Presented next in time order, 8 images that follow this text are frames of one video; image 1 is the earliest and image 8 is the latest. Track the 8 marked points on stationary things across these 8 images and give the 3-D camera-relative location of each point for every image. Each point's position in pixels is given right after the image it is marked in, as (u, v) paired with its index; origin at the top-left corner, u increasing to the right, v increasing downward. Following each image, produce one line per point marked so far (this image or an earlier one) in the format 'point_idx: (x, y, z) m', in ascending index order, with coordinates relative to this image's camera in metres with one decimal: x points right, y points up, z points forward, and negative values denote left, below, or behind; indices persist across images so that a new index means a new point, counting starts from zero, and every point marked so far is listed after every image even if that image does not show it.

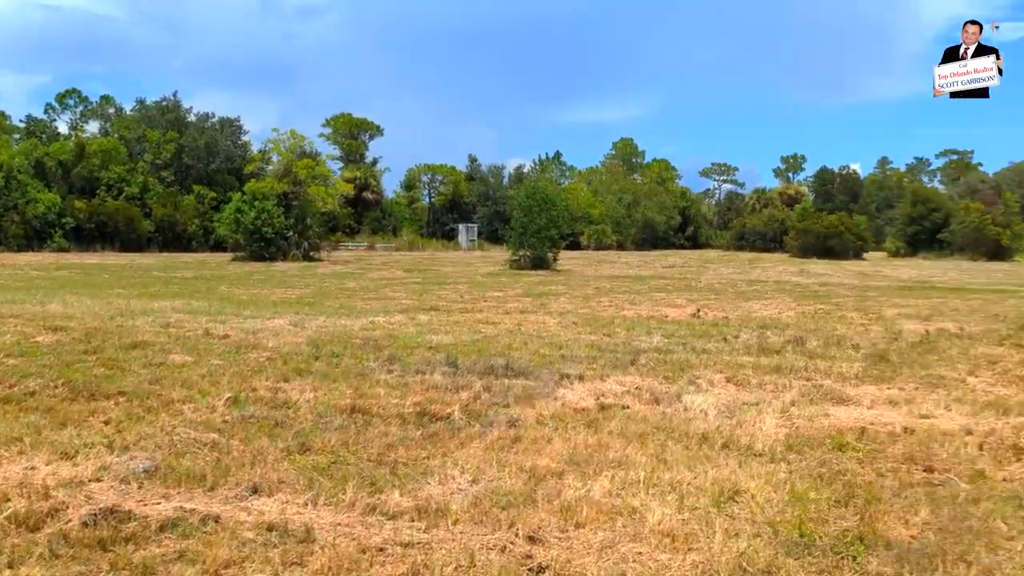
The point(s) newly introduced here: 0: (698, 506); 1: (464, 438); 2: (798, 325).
0: (+1.5, -1.8, +5.8) m
1: (-0.6, -1.8, +8.8) m
2: (+6.5, -0.8, +16.2) m
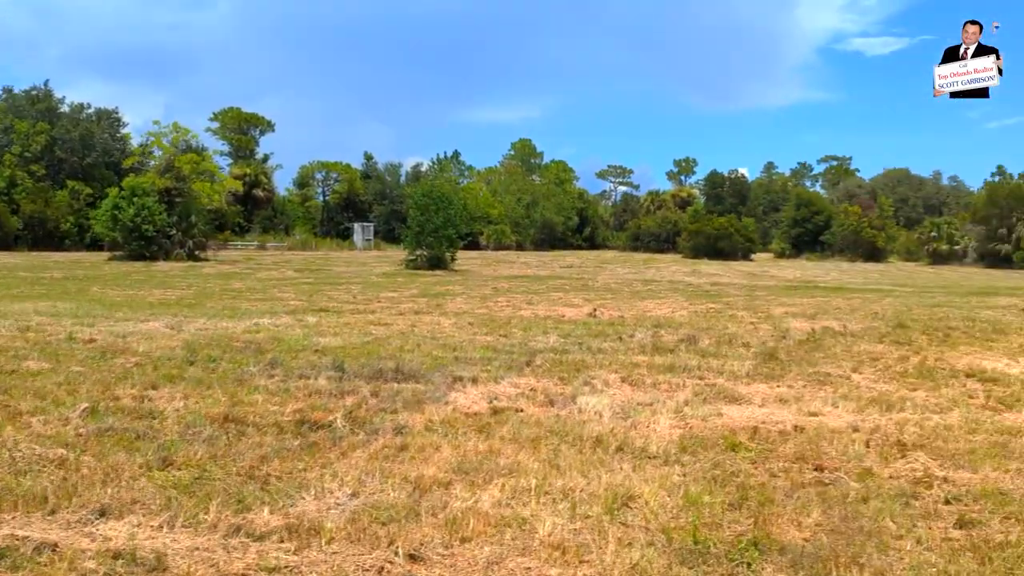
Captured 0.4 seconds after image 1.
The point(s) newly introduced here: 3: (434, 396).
0: (+0.6, -1.7, +5.5) m
1: (-1.9, -1.8, +8.1) m
2: (+4.1, -0.8, +16.4) m
3: (-1.1, -1.5, +10.3) m
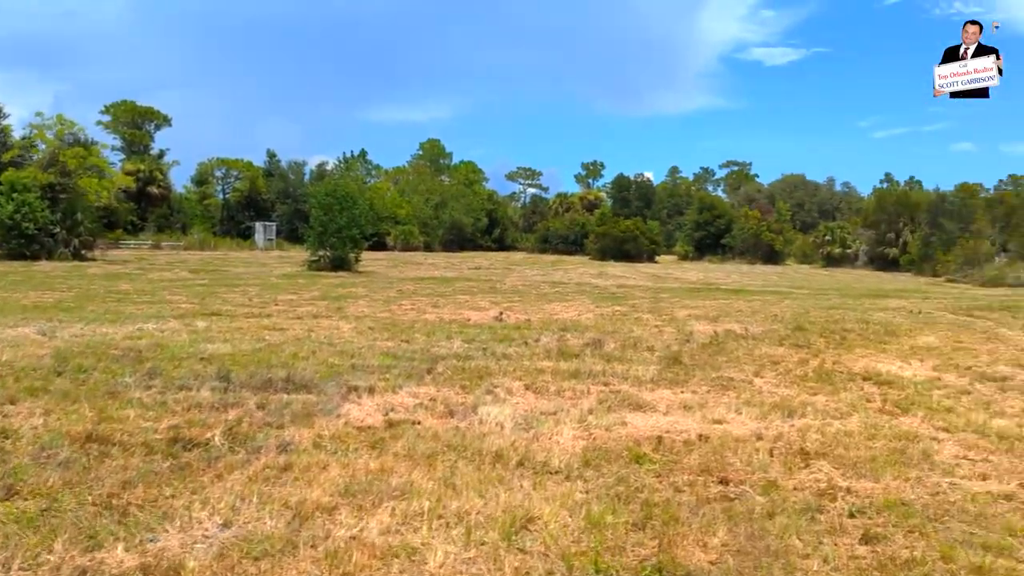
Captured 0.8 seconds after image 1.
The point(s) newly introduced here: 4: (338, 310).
0: (-0.2, -1.8, +5.0) m
1: (-3.0, -1.9, +7.4) m
2: (+2.0, -0.9, +16.3) m
3: (-2.5, -1.6, +9.6) m
4: (-4.8, -0.6, +19.8) m
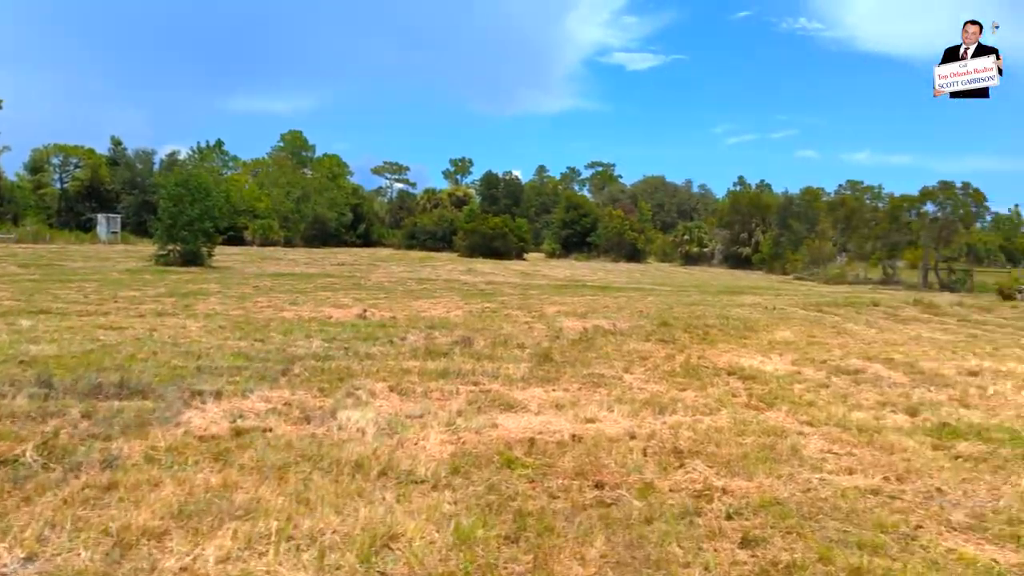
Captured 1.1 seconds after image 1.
0: (-1.1, -1.7, +4.5) m
1: (-4.2, -1.8, +6.2) m
2: (-1.0, -0.8, +15.9) m
3: (-4.2, -1.5, +8.5) m
4: (-8.3, -0.5, +18.1) m
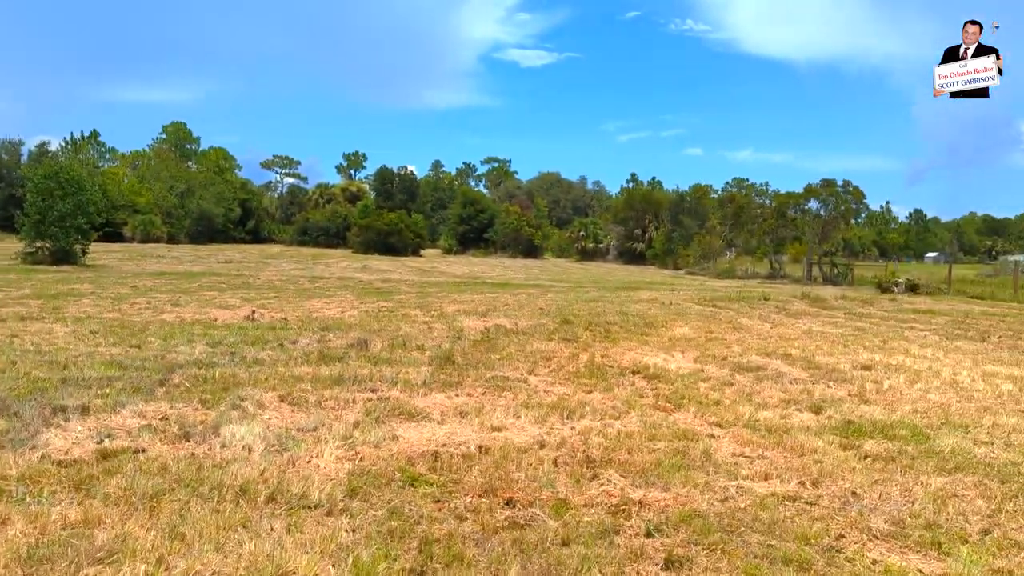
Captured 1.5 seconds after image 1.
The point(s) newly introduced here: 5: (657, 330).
0: (-1.6, -1.8, +3.9) m
1: (-5.0, -1.9, +5.2) m
2: (-3.2, -0.8, +15.3) m
3: (-5.2, -1.6, +7.4) m
4: (-10.7, -0.6, +16.4) m
5: (+2.7, -0.8, +13.5) m
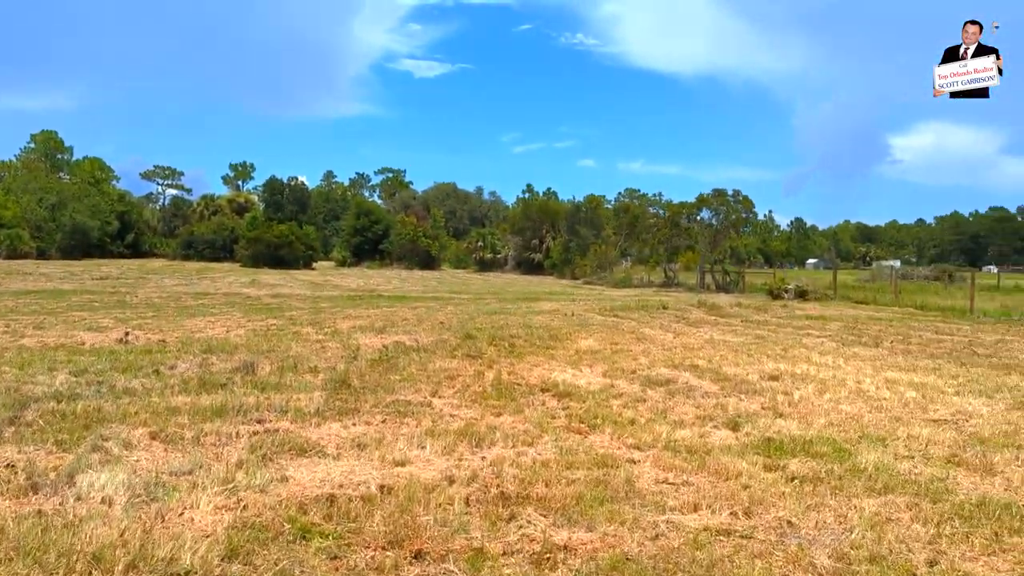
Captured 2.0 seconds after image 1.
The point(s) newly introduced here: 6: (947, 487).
0: (-2.0, -1.9, +3.1) m
1: (-5.5, -2.1, +3.9) m
2: (-5.2, -1.2, +14.1) m
3: (-6.1, -1.9, +6.1) m
4: (-12.8, -1.1, +14.2) m
5: (+0.9, -1.0, +13.3) m
6: (+2.6, -1.2, +4.2) m
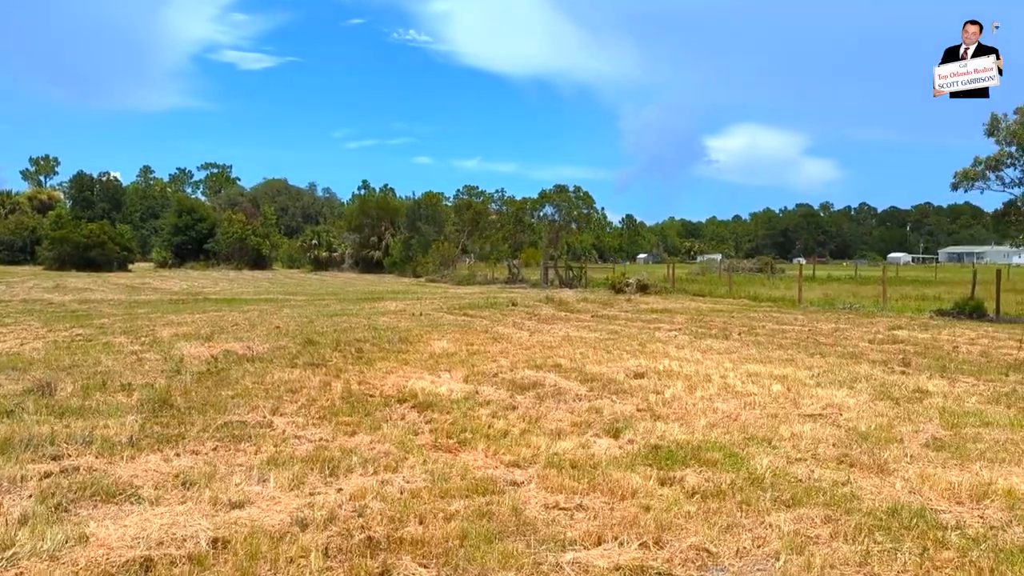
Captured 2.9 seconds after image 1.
0: (-2.3, -2.0, +1.9) m
1: (-5.9, -2.2, +1.9) m
2: (-7.9, -1.3, +12.0) m
3: (-6.9, -2.0, +3.9) m
4: (-15.3, -1.4, +10.4) m
5: (-1.7, -1.0, +12.5) m
6: (+1.9, -1.1, +4.0) m
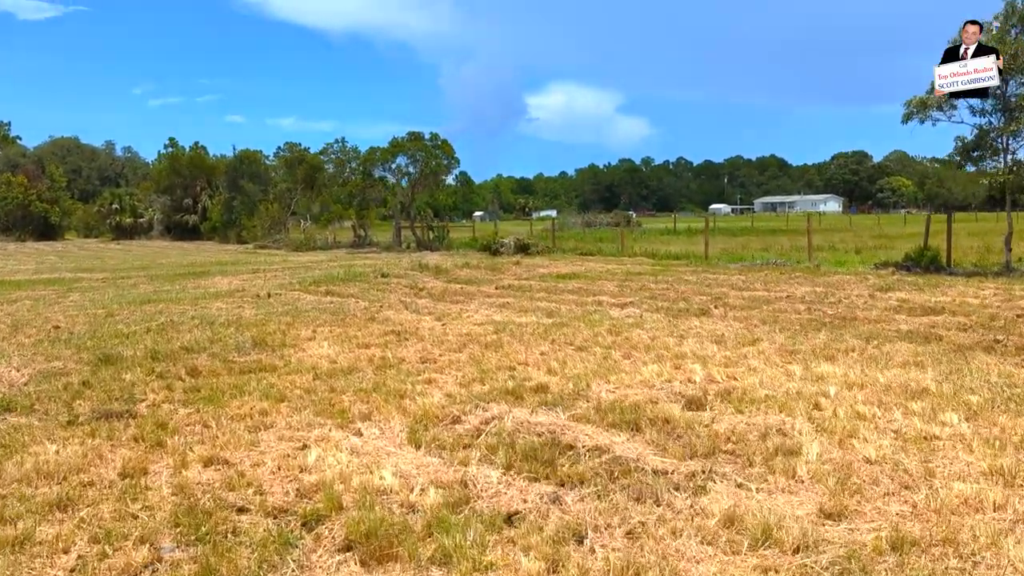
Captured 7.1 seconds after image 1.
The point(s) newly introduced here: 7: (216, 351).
0: (-0.7, -2.4, -2.2) m
1: (-4.2, -2.8, -3.0) m
2: (-8.5, -1.4, +6.3) m
3: (-5.7, -2.5, -1.3) m
4: (-15.3, -1.9, +3.1) m
5: (-2.6, -0.8, +8.2) m
6: (+2.8, -1.2, +0.8) m
7: (-3.5, -0.7, +8.6) m
